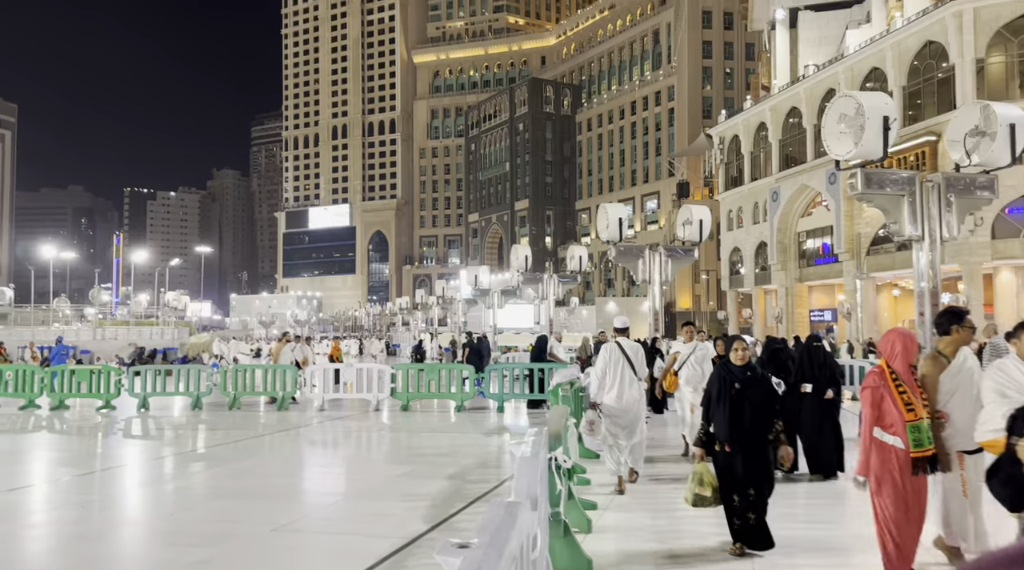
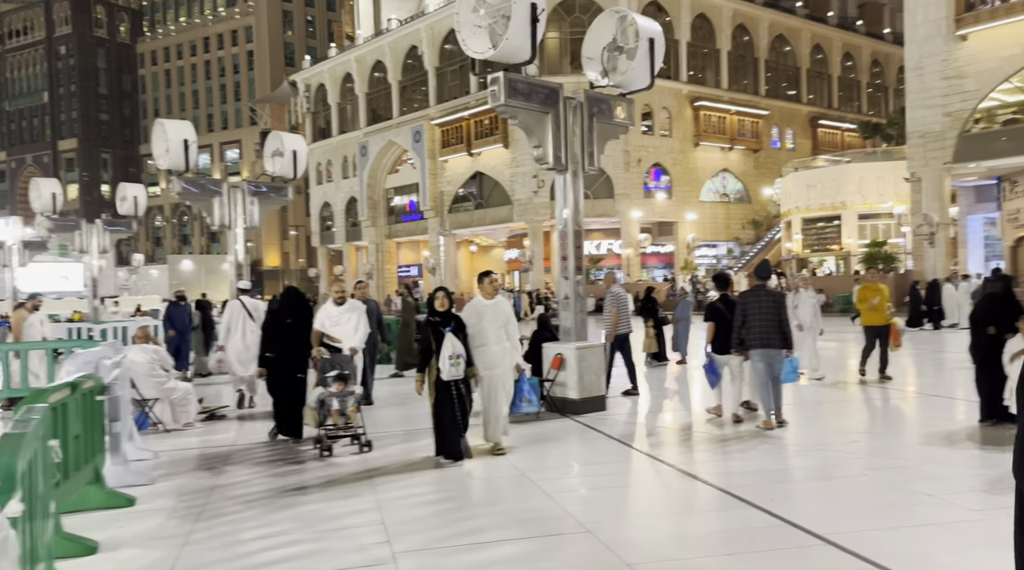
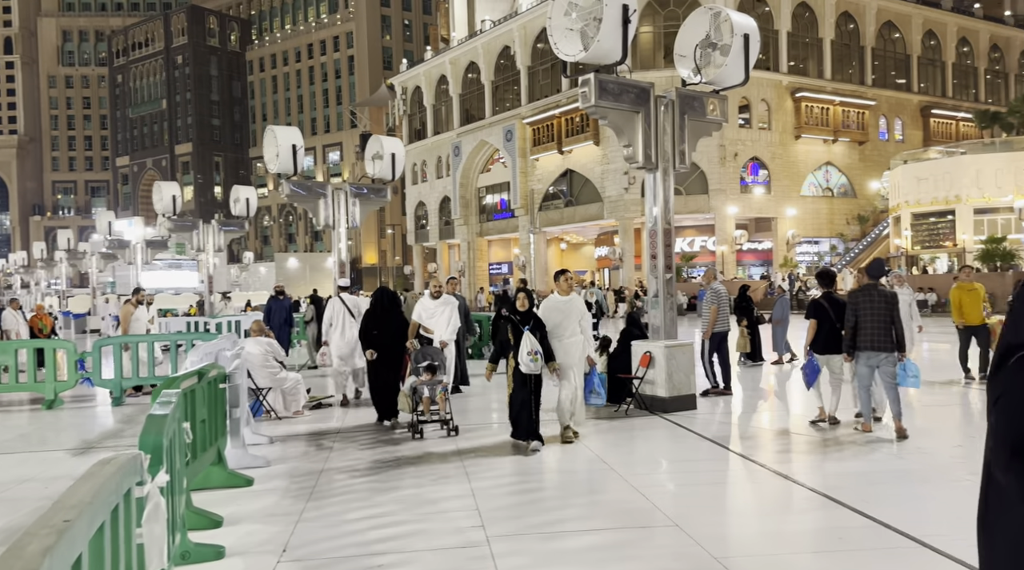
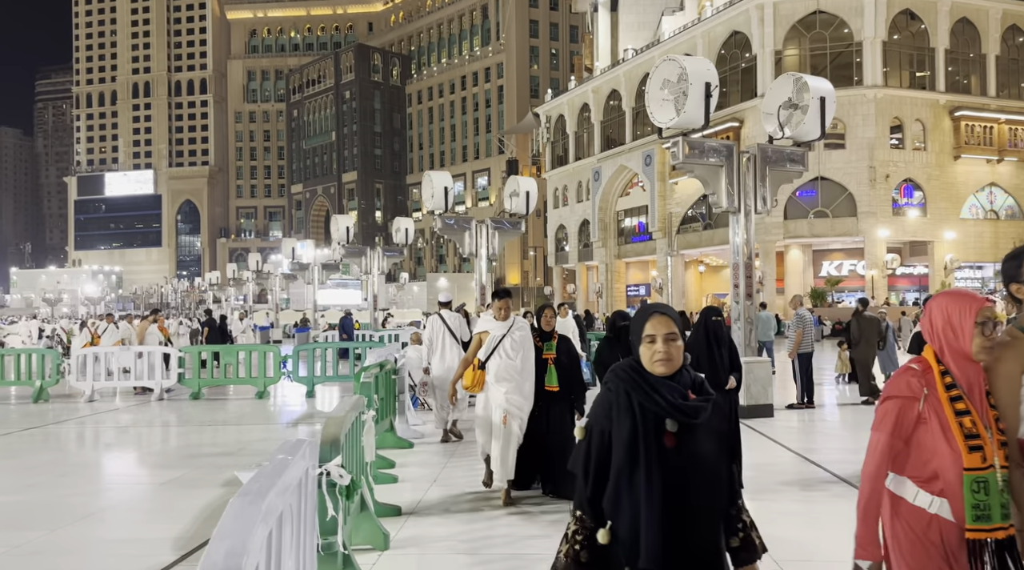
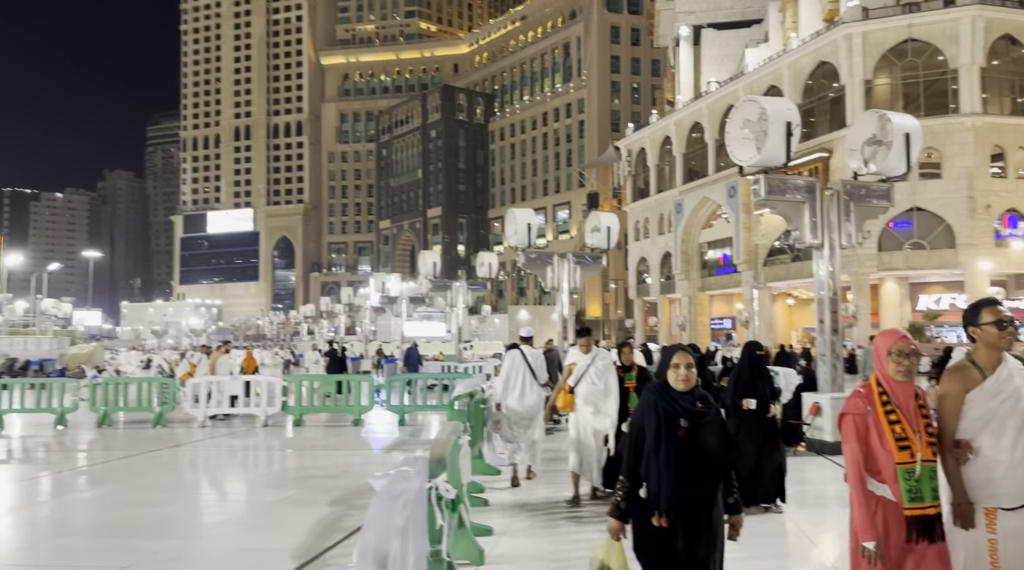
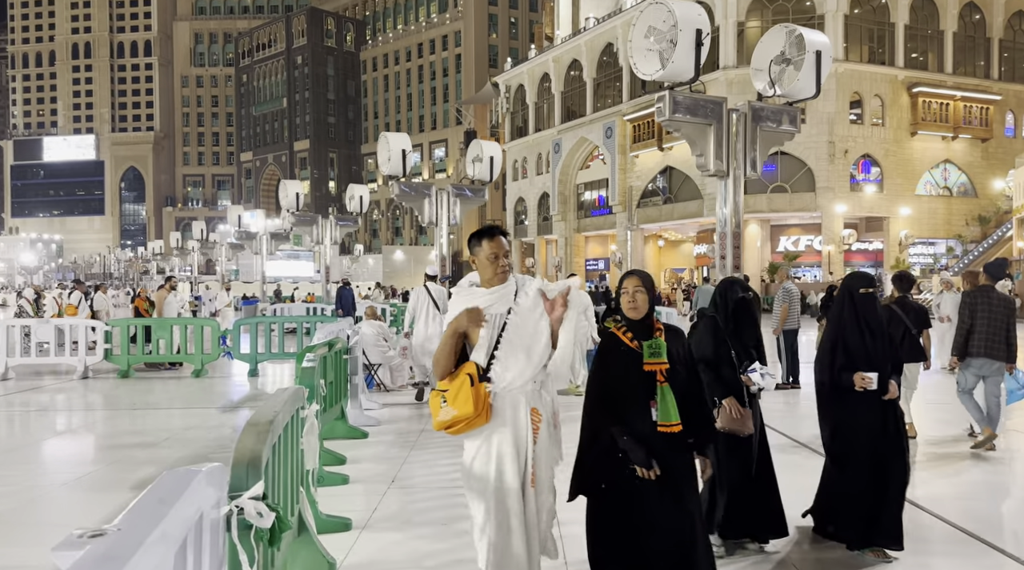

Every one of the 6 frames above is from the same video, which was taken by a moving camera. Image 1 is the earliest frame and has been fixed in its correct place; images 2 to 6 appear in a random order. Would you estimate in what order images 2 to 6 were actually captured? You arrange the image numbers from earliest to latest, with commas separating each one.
5, 4, 6, 3, 2
